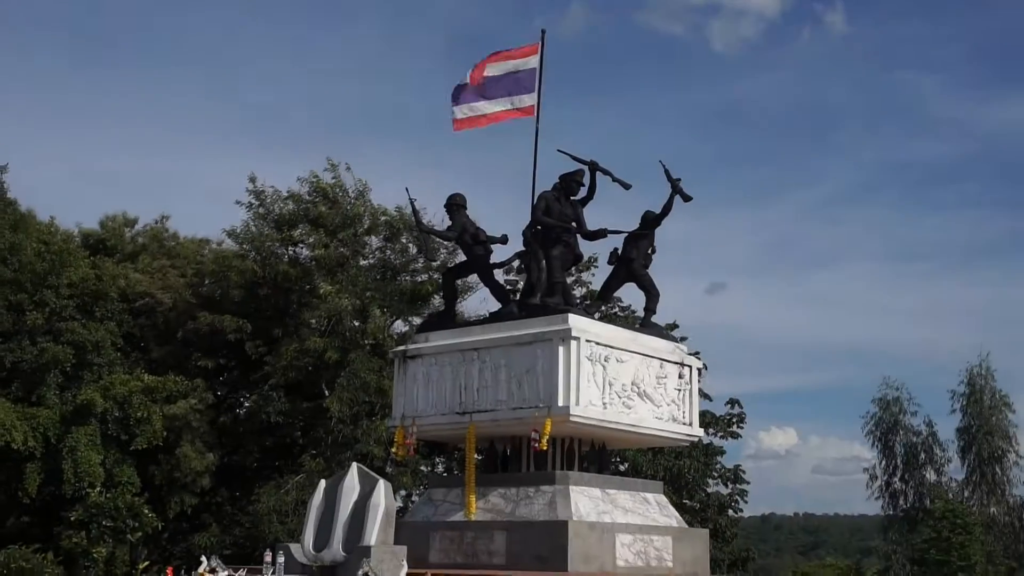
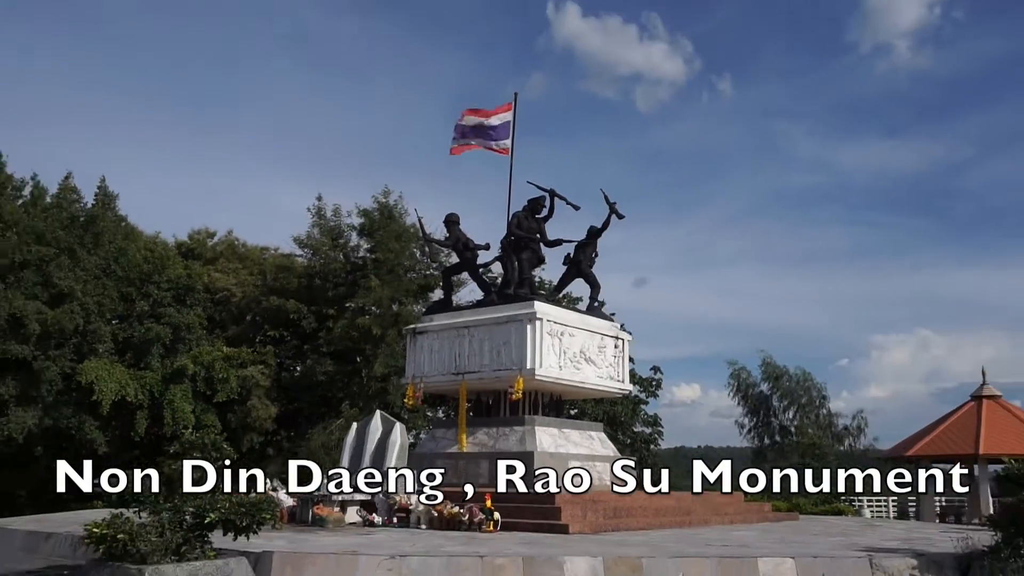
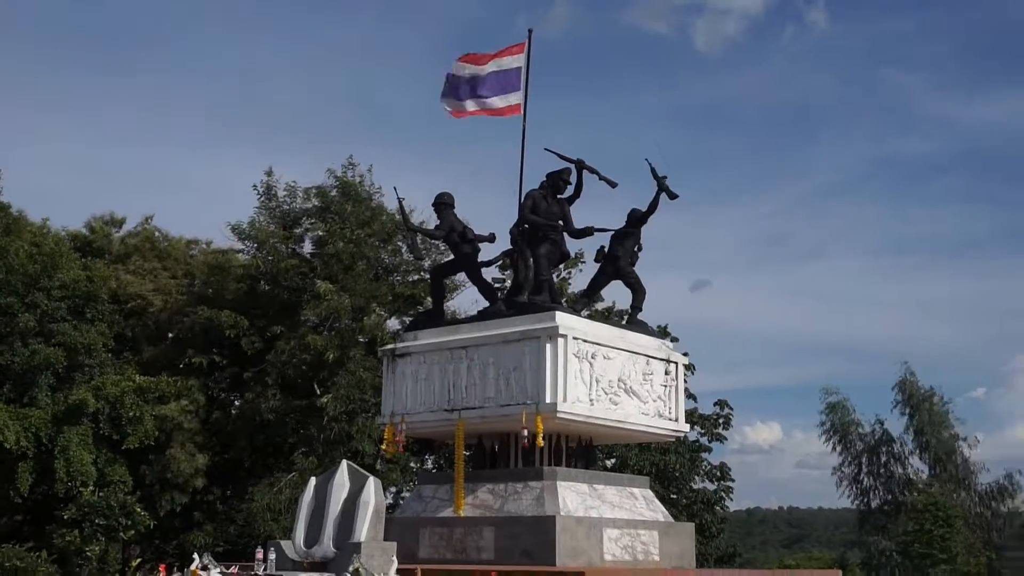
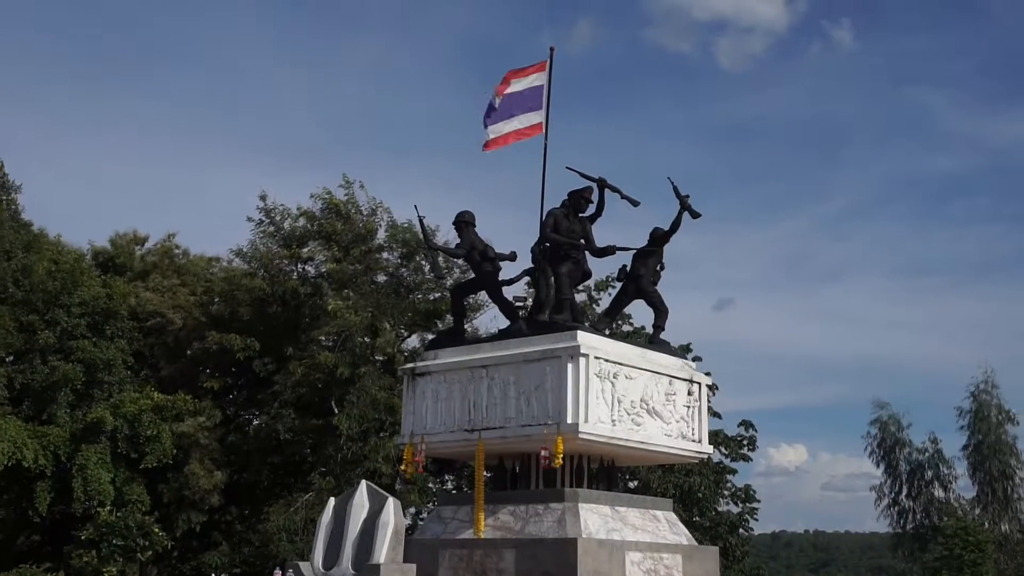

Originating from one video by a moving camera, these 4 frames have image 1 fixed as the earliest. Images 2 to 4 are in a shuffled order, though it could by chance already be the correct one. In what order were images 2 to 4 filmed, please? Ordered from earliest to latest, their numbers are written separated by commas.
4, 3, 2
